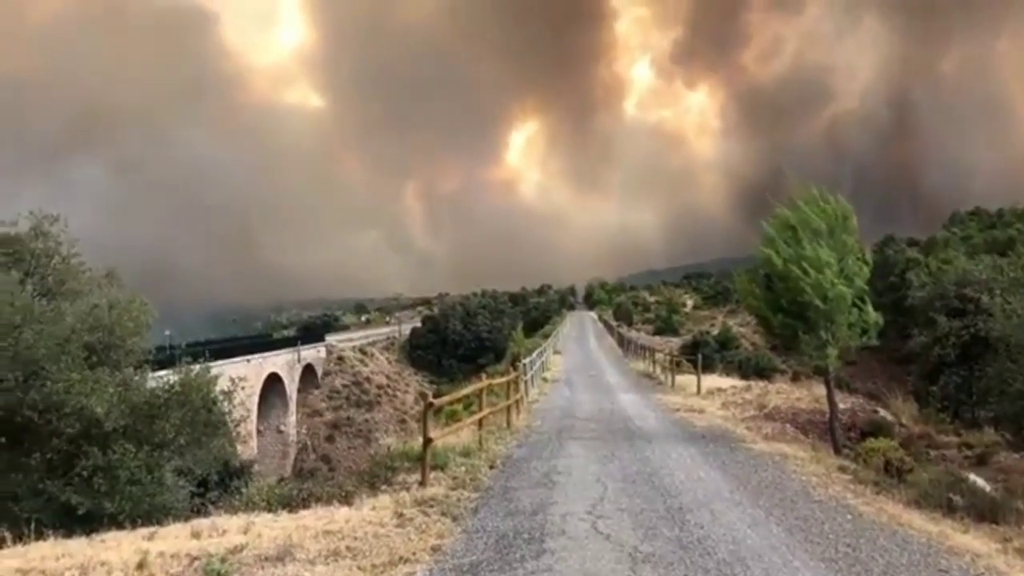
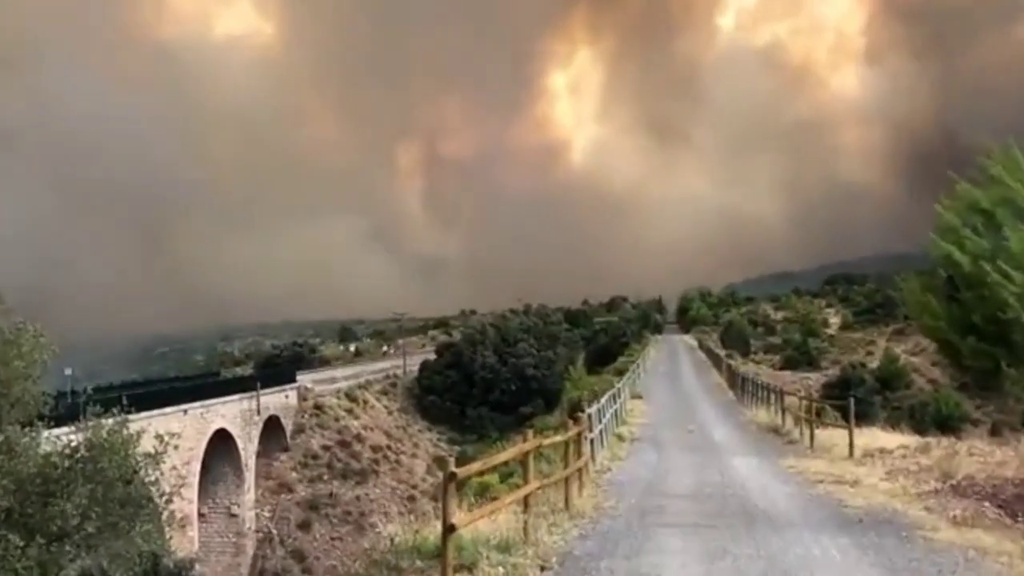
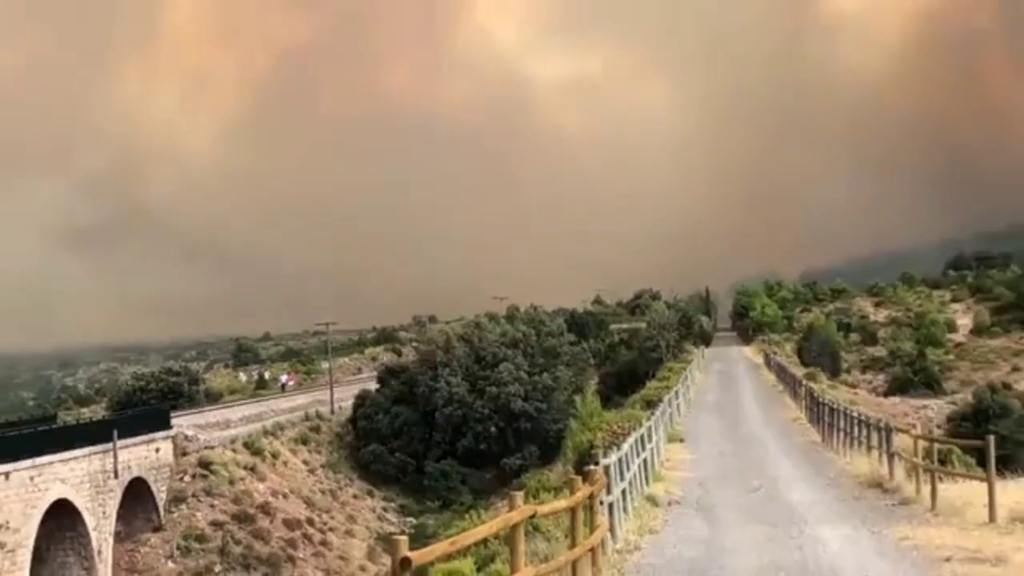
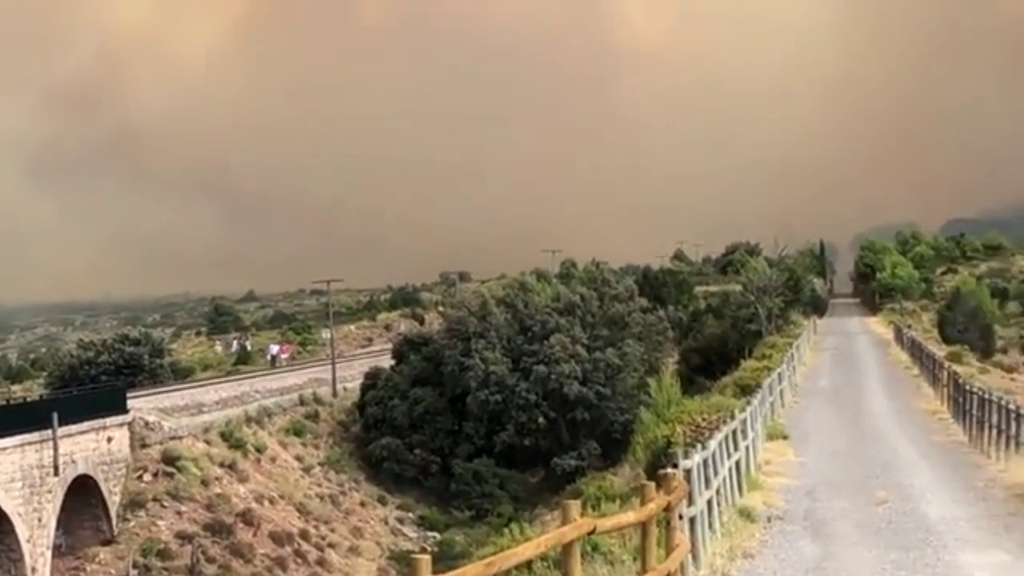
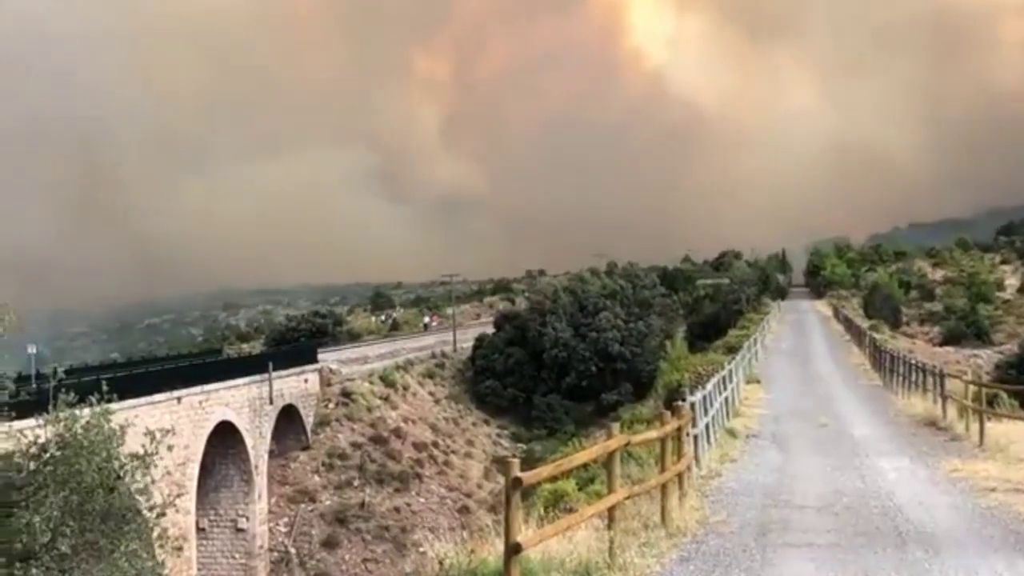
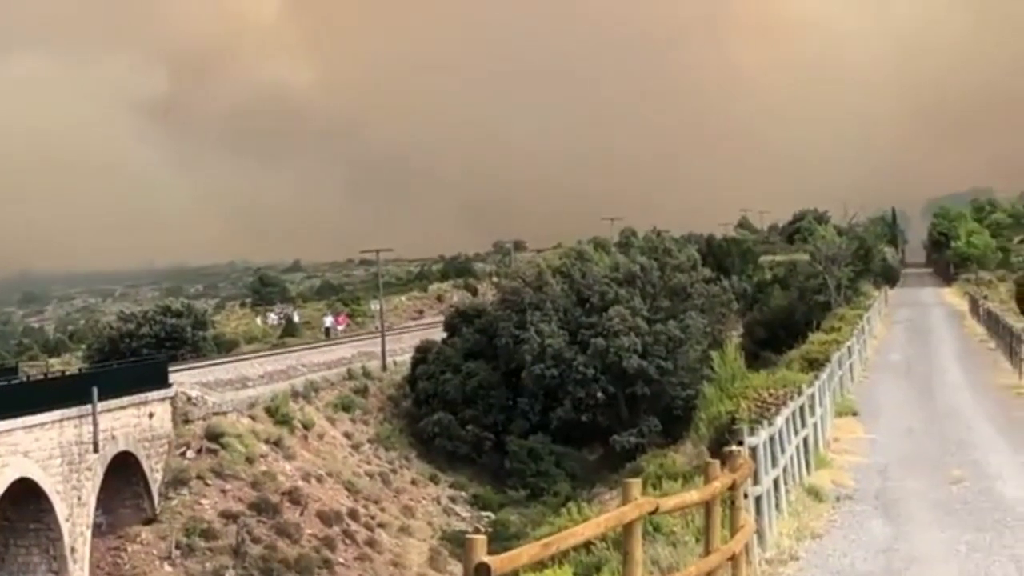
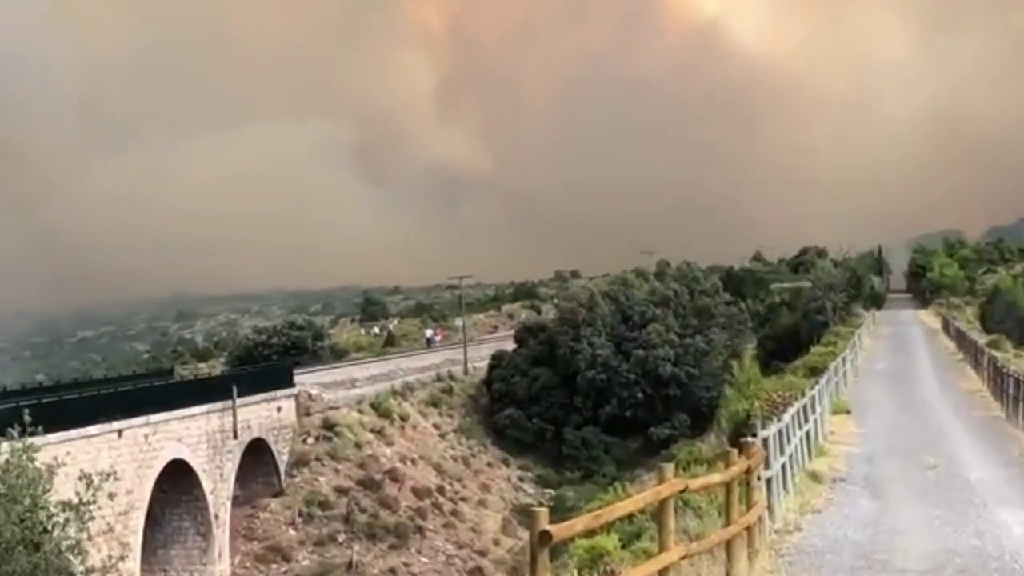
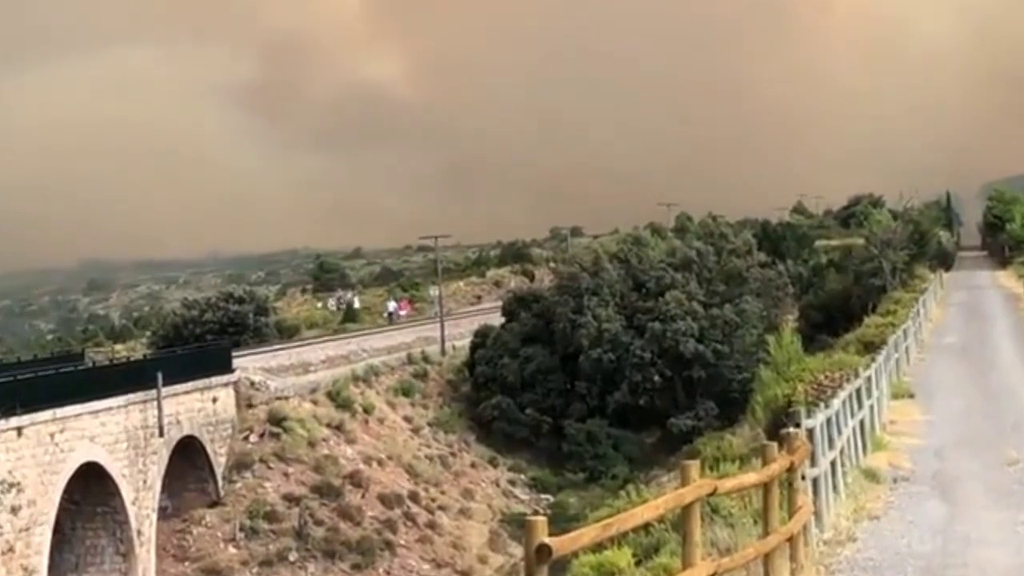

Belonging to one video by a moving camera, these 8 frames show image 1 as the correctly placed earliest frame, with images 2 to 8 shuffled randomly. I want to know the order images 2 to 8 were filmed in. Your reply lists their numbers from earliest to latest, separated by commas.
2, 5, 7, 8, 6, 4, 3
